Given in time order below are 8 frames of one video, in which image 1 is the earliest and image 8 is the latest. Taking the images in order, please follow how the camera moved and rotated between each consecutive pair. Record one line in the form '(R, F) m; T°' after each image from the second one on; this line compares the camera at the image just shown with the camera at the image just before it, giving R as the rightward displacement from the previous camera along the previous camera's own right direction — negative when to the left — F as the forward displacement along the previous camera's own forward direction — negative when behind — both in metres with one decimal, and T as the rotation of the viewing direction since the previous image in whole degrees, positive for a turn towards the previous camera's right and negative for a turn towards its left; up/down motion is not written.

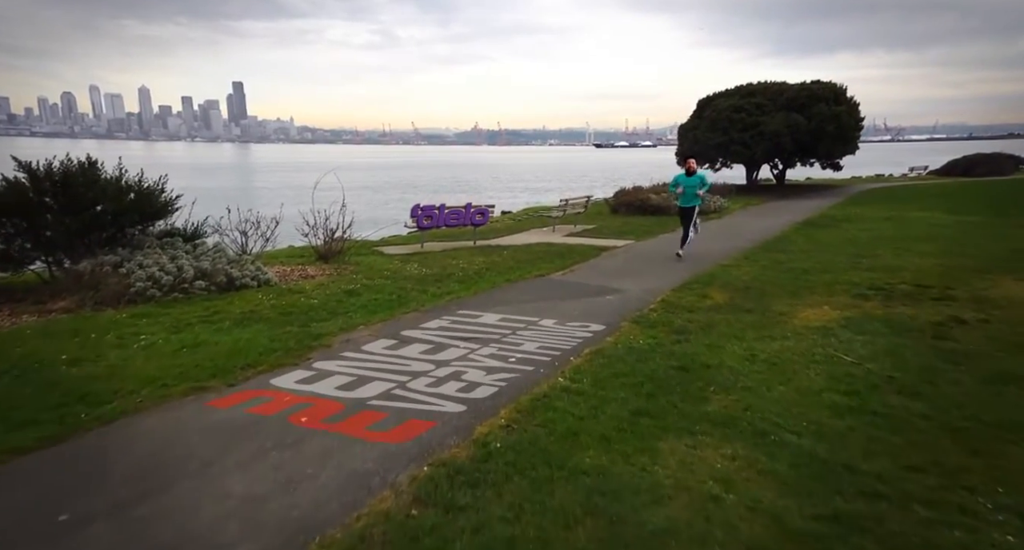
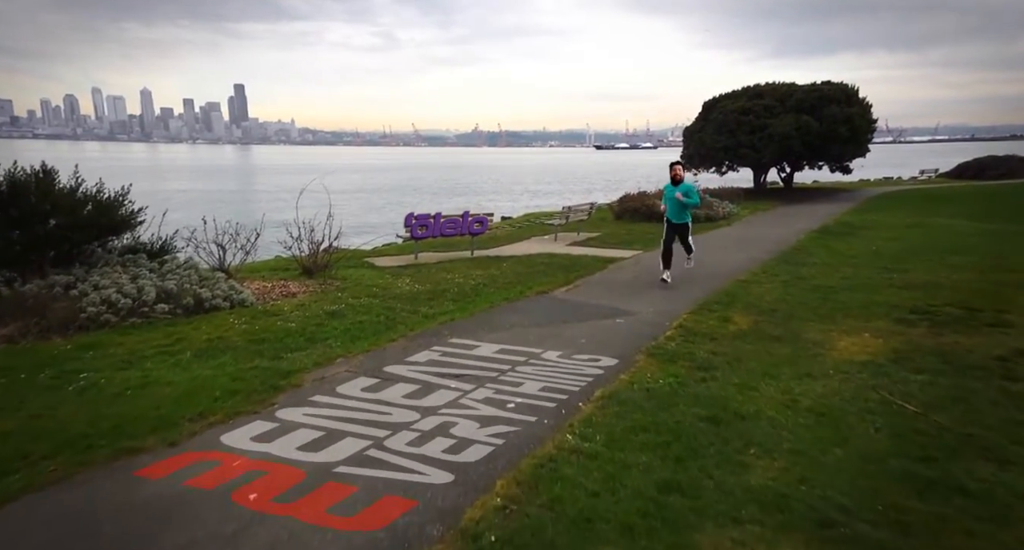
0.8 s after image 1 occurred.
(0.0, +1.0) m; 0°
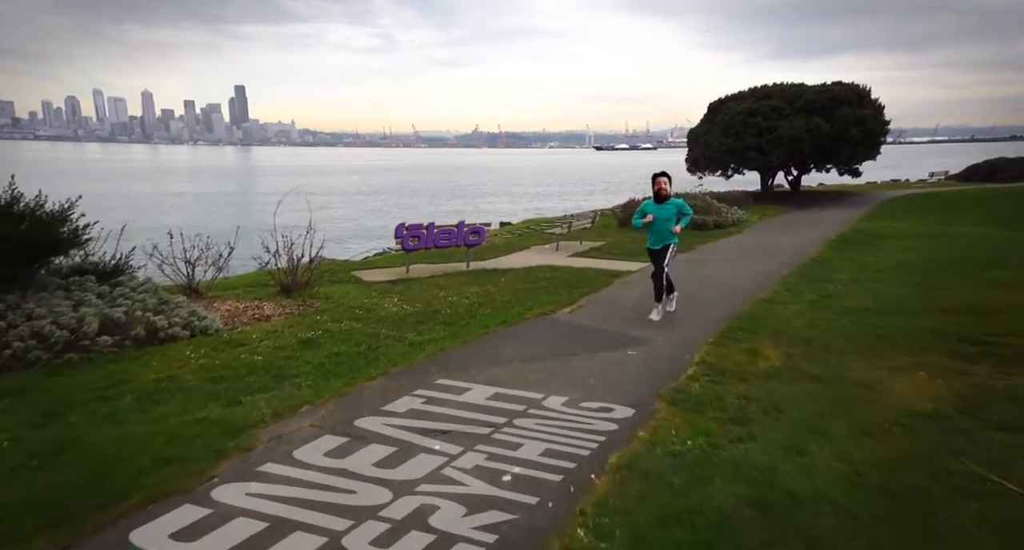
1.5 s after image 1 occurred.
(0.0, +1.1) m; 0°
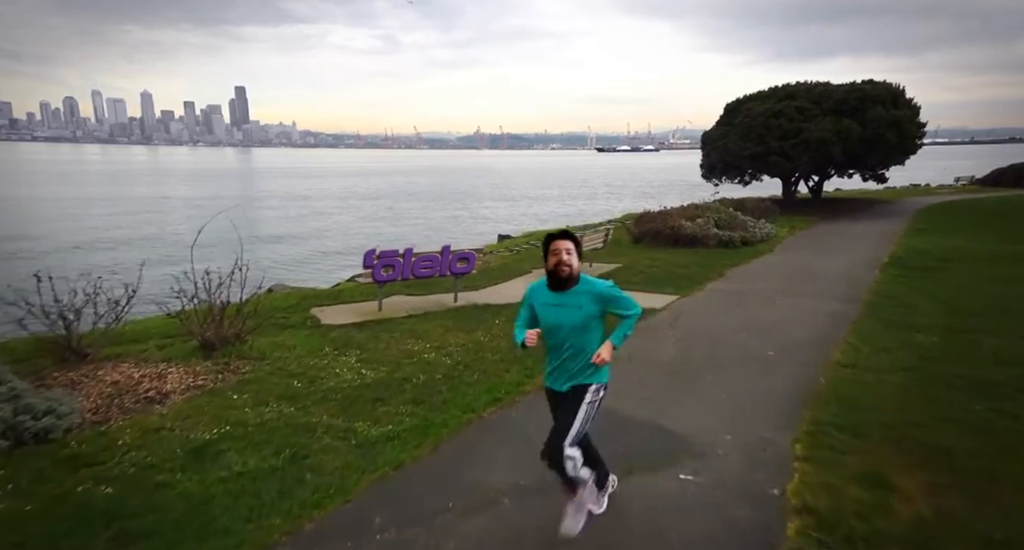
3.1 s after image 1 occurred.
(+0.1, +2.6) m; 0°
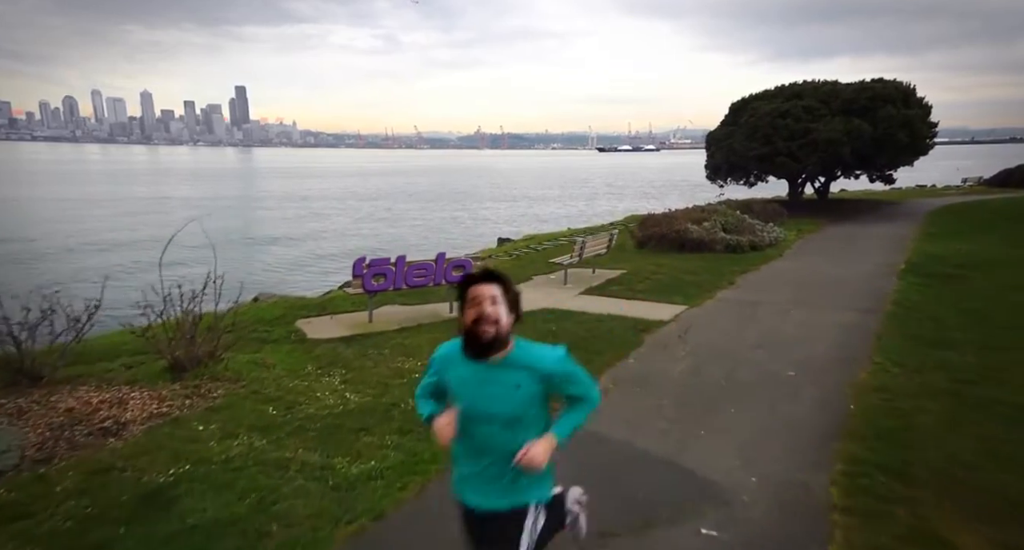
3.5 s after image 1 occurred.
(0.0, +0.7) m; 0°
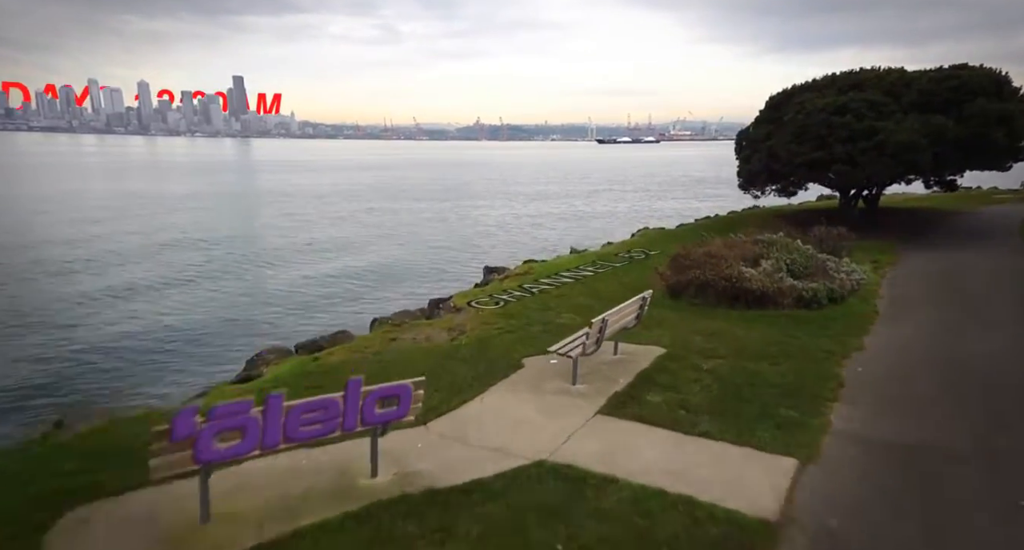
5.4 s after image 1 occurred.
(+0.3, +5.1) m; 0°
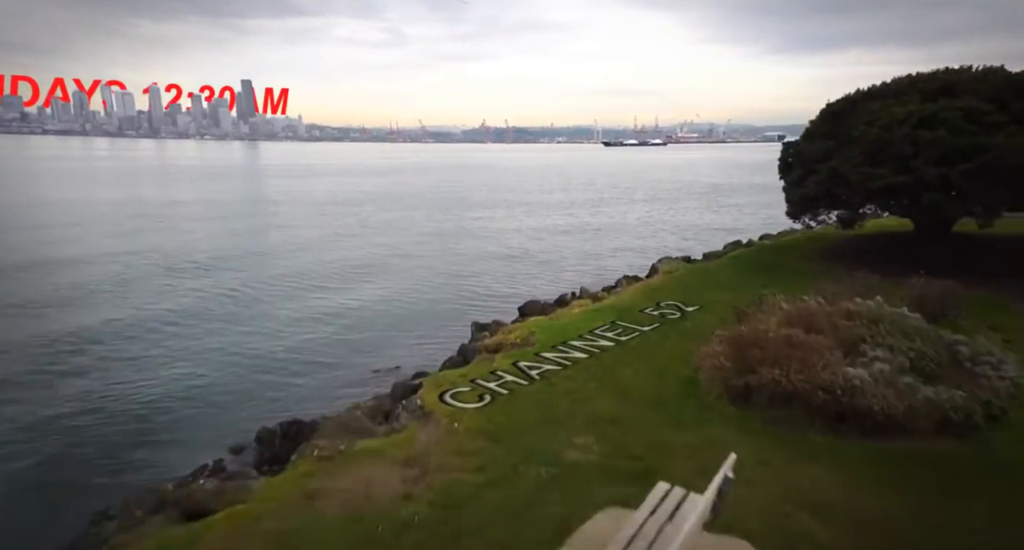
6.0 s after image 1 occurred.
(+0.2, +4.3) m; -1°
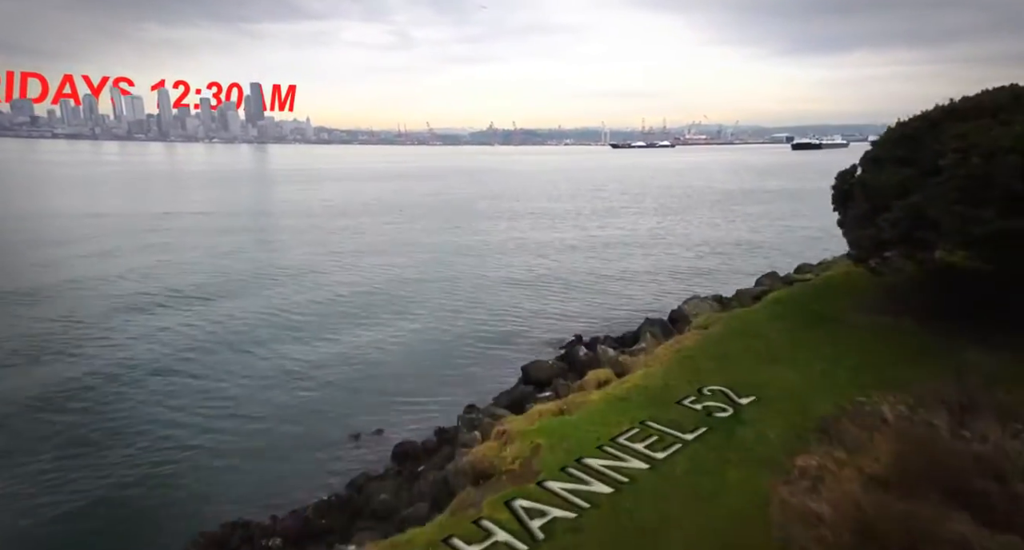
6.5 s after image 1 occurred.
(+0.2, +3.7) m; -1°
